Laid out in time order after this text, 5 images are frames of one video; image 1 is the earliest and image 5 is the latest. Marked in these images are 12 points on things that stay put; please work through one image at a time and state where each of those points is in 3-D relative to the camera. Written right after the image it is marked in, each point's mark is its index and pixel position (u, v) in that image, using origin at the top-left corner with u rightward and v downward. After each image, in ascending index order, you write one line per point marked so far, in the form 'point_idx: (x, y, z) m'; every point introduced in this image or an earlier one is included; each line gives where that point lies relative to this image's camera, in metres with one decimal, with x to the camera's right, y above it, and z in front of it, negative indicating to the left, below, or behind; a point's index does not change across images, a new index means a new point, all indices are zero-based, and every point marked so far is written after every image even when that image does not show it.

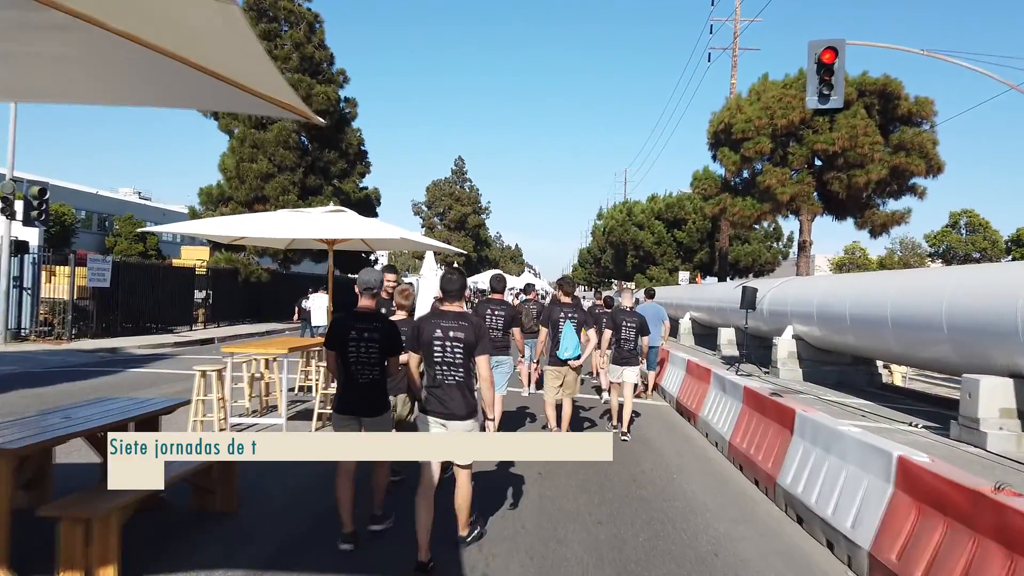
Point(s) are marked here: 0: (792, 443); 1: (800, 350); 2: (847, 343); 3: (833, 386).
0: (+2.3, -1.3, +6.0) m
1: (+7.0, -1.5, +17.5) m
2: (+7.2, -1.2, +15.3) m
3: (+7.6, -2.3, +17.0) m
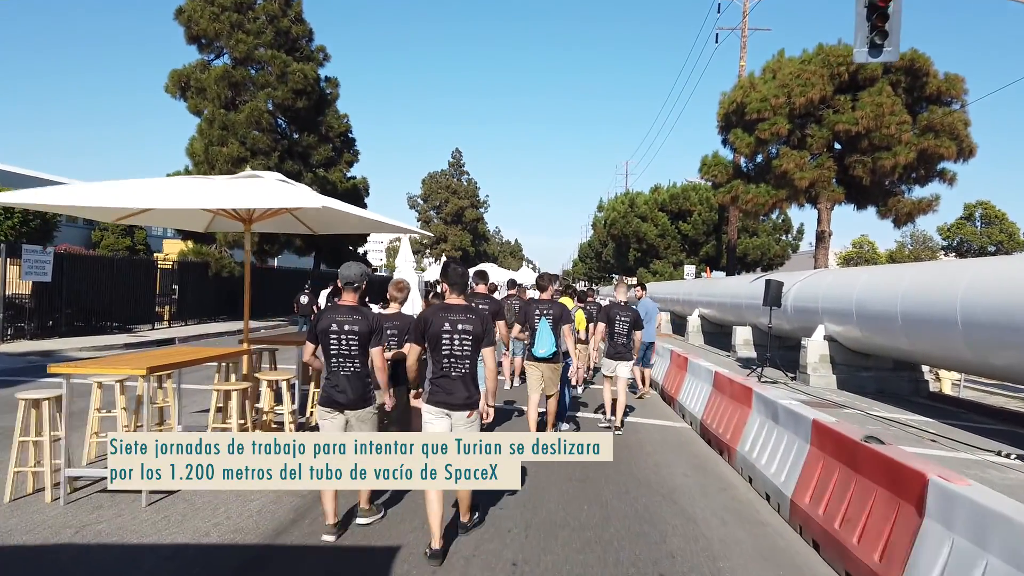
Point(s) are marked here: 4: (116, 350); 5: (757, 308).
0: (+2.1, -1.2, +3.7) m
1: (+6.7, -1.4, +15.1) m
2: (+6.9, -1.1, +13.0) m
3: (+7.4, -2.2, +14.7) m
4: (-10.4, -1.6, +18.9) m
5: (+6.6, -0.5, +19.5) m
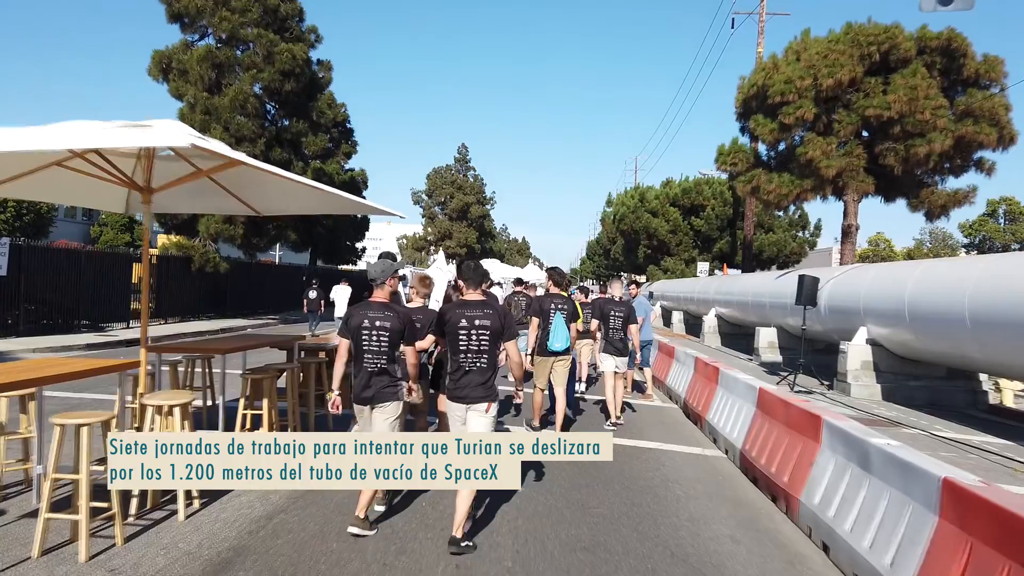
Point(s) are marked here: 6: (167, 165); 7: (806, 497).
0: (+1.9, -1.2, +1.8) m
1: (+6.7, -1.3, +13.2) m
2: (+6.9, -1.0, +11.1) m
3: (+7.3, -2.1, +12.8) m
4: (-10.4, -1.5, +17.2) m
5: (+6.6, -0.5, +17.6) m
6: (-3.2, +1.1, +6.6) m
7: (+2.1, -1.5, +5.1) m
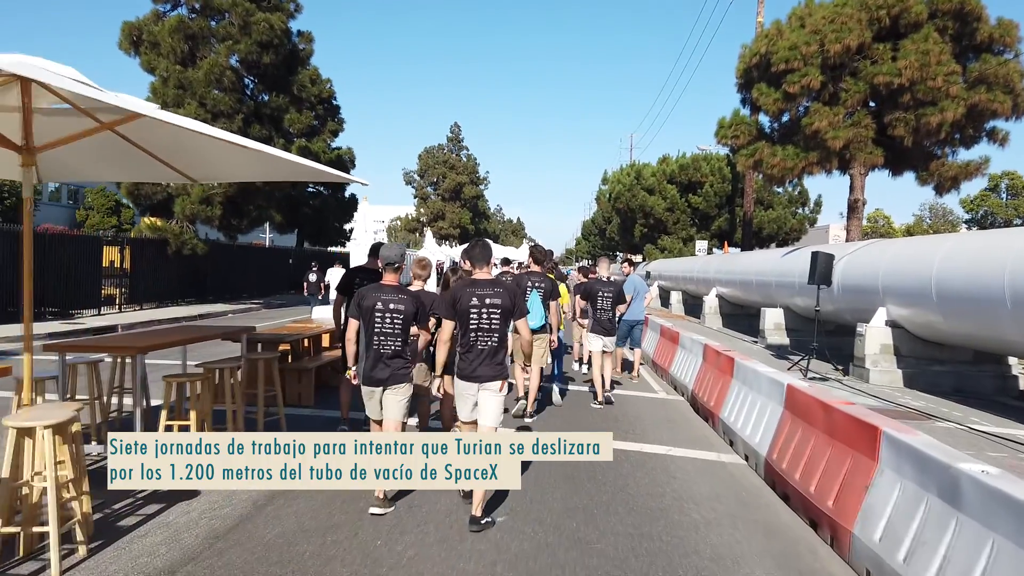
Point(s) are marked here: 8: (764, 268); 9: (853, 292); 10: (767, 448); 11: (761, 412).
0: (+1.8, -1.2, +0.7) m
1: (+6.5, -0.9, +12.2) m
2: (+6.7, -0.7, +10.0) m
3: (+7.2, -1.7, +11.8) m
4: (-10.6, -1.2, +16.0) m
5: (+6.4, 0.0, +16.5) m
6: (-3.4, +1.3, +5.4) m
7: (+2.0, -1.4, +4.0) m
8: (+6.5, +0.5, +18.5) m
9: (+6.3, -0.1, +13.3) m
10: (+2.1, -1.3, +5.9) m
11: (+2.2, -1.1, +6.3) m
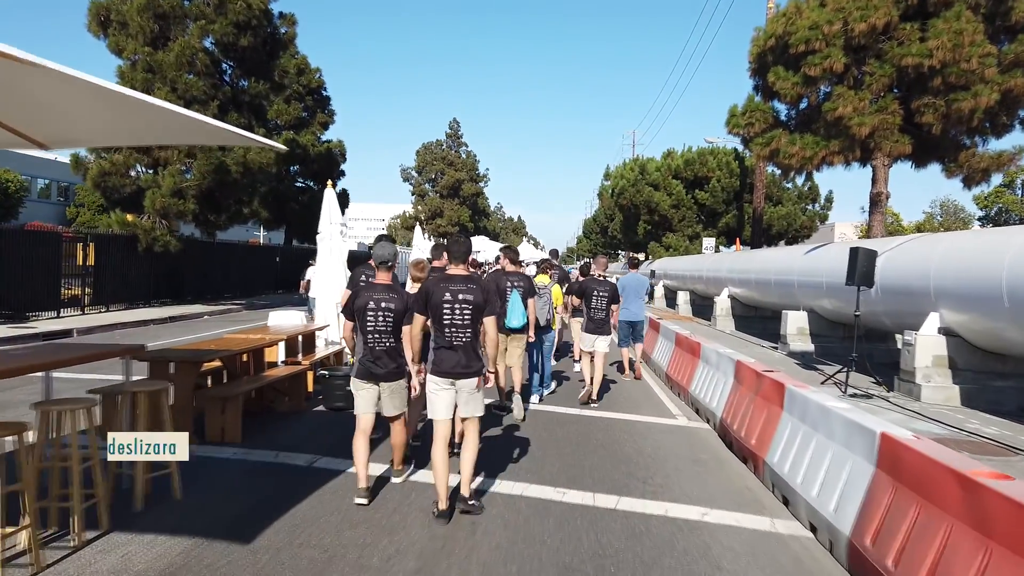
0: (+1.7, -1.2, -1.0) m
1: (+6.4, -0.9, +10.4) m
2: (+6.6, -0.7, +8.3) m
3: (+7.0, -1.8, +10.0) m
4: (-10.7, -1.2, +14.3) m
5: (+6.3, 0.0, +14.8) m
6: (-3.5, +1.2, +3.7) m
7: (+1.8, -1.4, +2.3) m
8: (+6.4, +0.5, +16.7) m
9: (+6.2, -0.1, +11.5) m
10: (+1.9, -1.3, +4.2) m
11: (+2.1, -1.1, +4.6) m
